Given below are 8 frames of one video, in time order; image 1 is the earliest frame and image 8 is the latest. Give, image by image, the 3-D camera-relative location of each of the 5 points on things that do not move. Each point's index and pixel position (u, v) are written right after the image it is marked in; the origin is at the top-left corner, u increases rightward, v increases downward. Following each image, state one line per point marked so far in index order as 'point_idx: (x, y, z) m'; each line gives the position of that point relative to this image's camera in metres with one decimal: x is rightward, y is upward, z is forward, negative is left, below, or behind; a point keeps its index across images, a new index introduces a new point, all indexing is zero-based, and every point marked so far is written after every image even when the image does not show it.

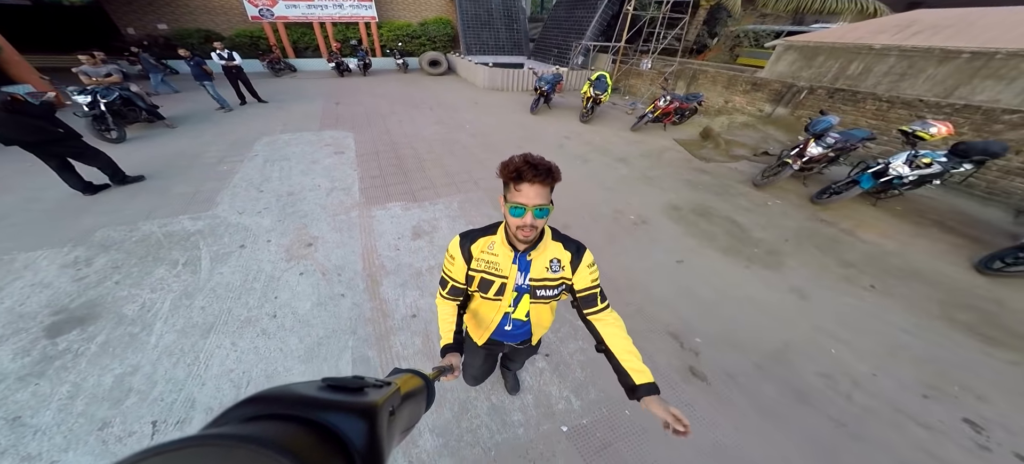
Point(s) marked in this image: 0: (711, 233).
0: (+2.3, -0.1, +3.1) m
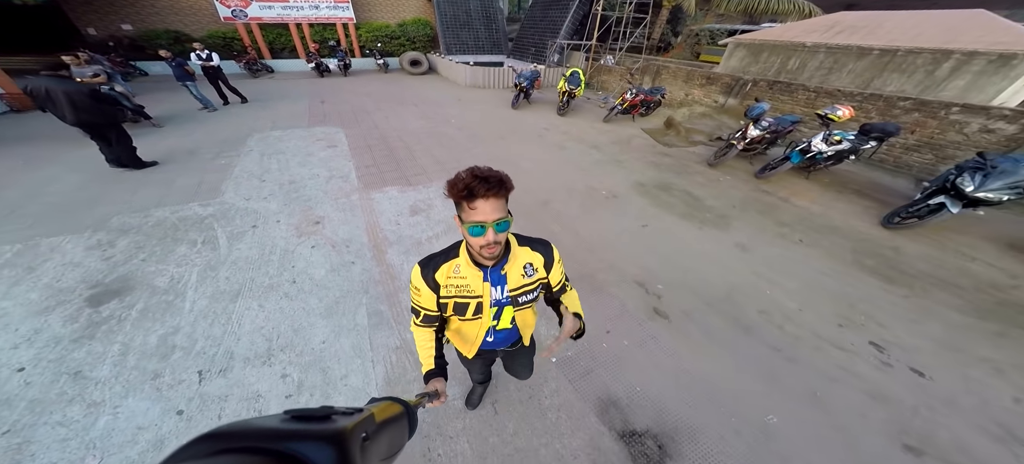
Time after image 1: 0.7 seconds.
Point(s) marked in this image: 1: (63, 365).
0: (+2.1, +0.3, +3.7) m
1: (-2.9, -0.9, +1.9) m
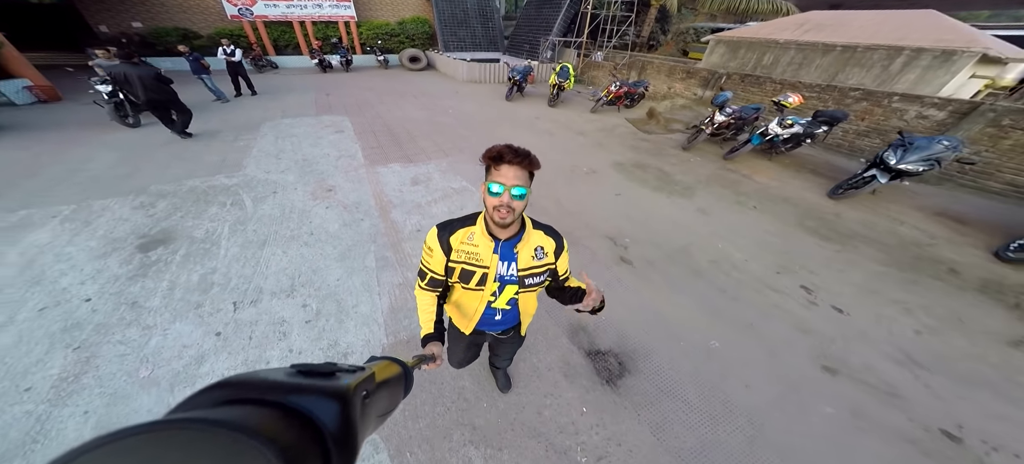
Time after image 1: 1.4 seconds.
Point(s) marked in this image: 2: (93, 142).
0: (+1.9, +0.7, +4.1) m
1: (-3.0, -0.5, +2.3) m
2: (-6.4, +1.4, +4.4) m
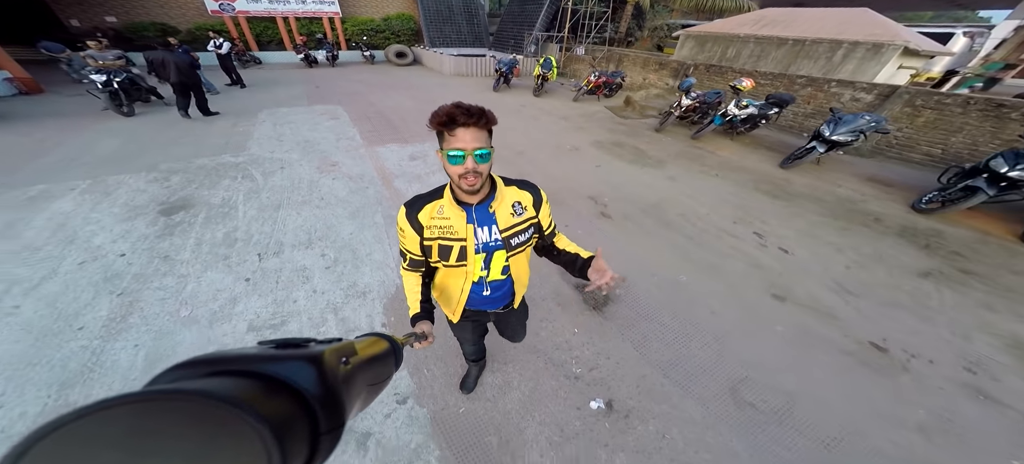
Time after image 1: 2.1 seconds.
0: (+1.8, +1.2, +4.6) m
1: (-3.1, -0.2, +2.5) m
2: (-6.5, +1.6, +4.5) m
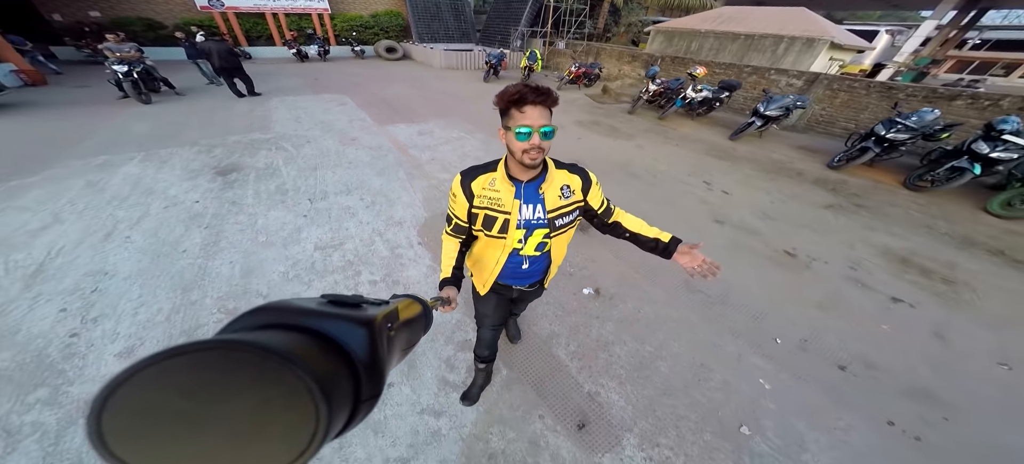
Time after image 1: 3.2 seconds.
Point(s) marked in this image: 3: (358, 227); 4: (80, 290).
0: (+1.7, +1.8, +5.4) m
1: (-3.0, +0.4, +3.1) m
2: (-6.7, +2.0, +4.8) m
3: (-1.5, +0.1, +2.8) m
4: (-3.2, -0.4, +2.2) m
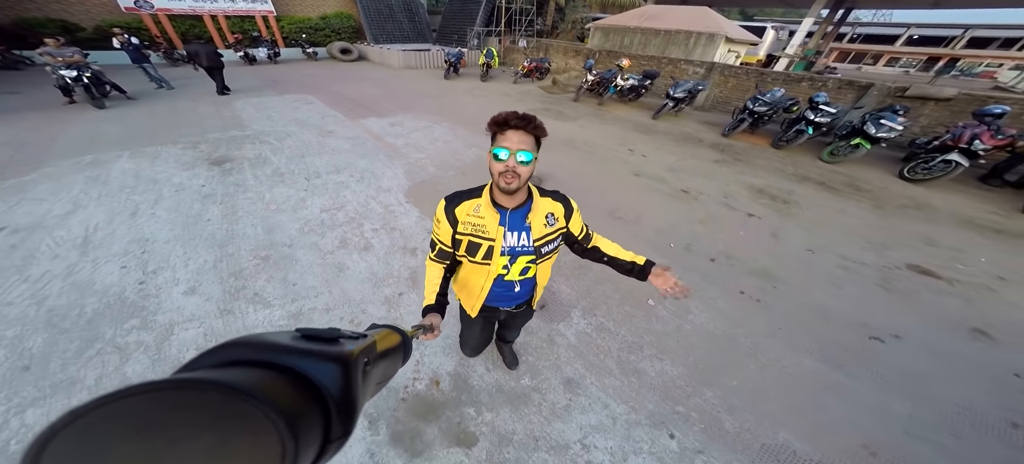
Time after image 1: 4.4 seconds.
0: (+0.8, +2.5, +6.3) m
1: (-3.5, +0.6, +3.5) m
2: (-7.4, +1.9, +4.9) m
3: (-1.9, +0.4, +3.4) m
4: (-3.4, -0.2, +2.6) m
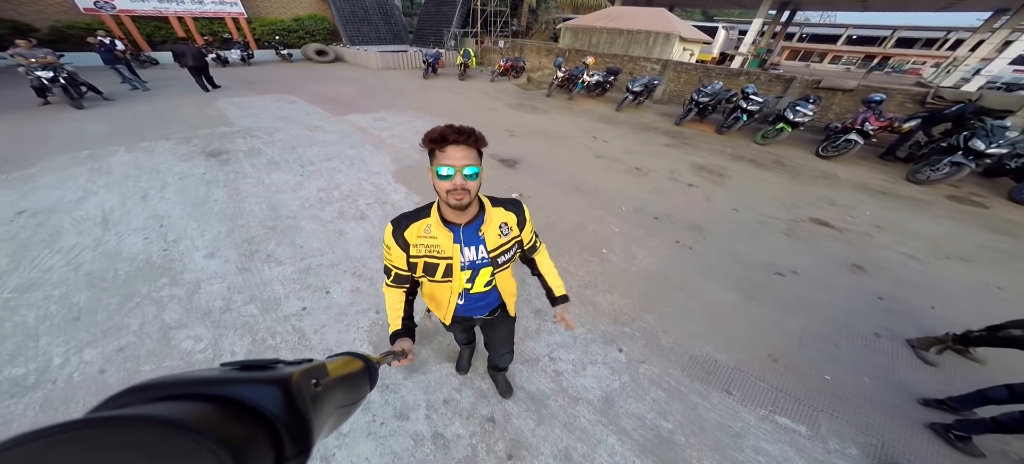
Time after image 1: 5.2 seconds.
0: (+0.2, +2.9, +6.9) m
1: (-3.8, +0.8, +3.9) m
2: (-7.9, +2.0, +5.0) m
3: (-2.2, +0.7, +3.8) m
4: (-3.7, 0.0, +2.9) m
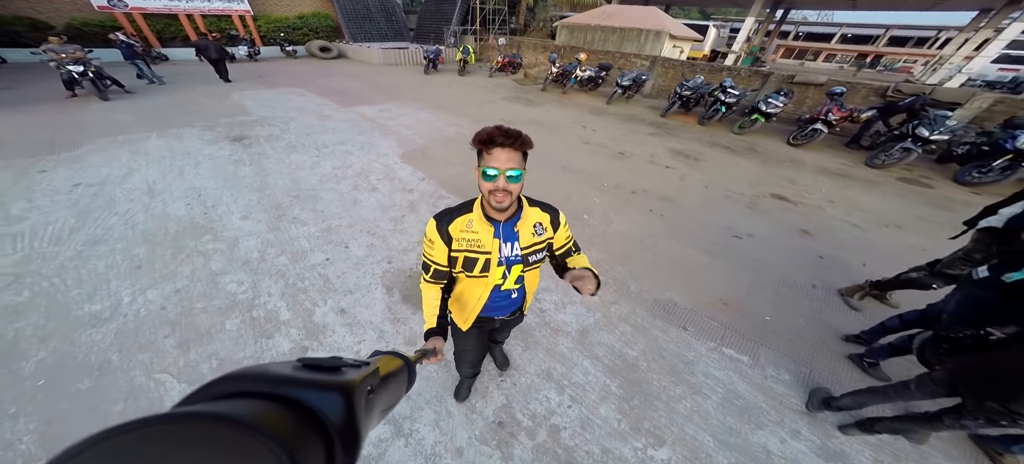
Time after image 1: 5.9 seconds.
0: (+0.1, +3.2, +7.3) m
1: (-3.9, +1.2, +4.3) m
2: (-8.0, +2.4, +5.4) m
3: (-2.3, +1.1, +4.3) m
4: (-3.8, +0.4, +3.4) m
